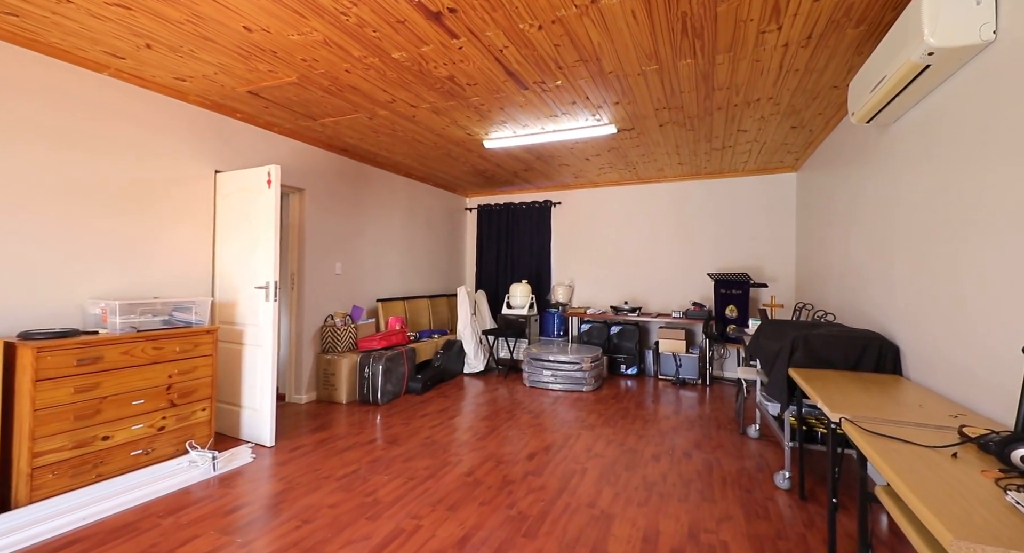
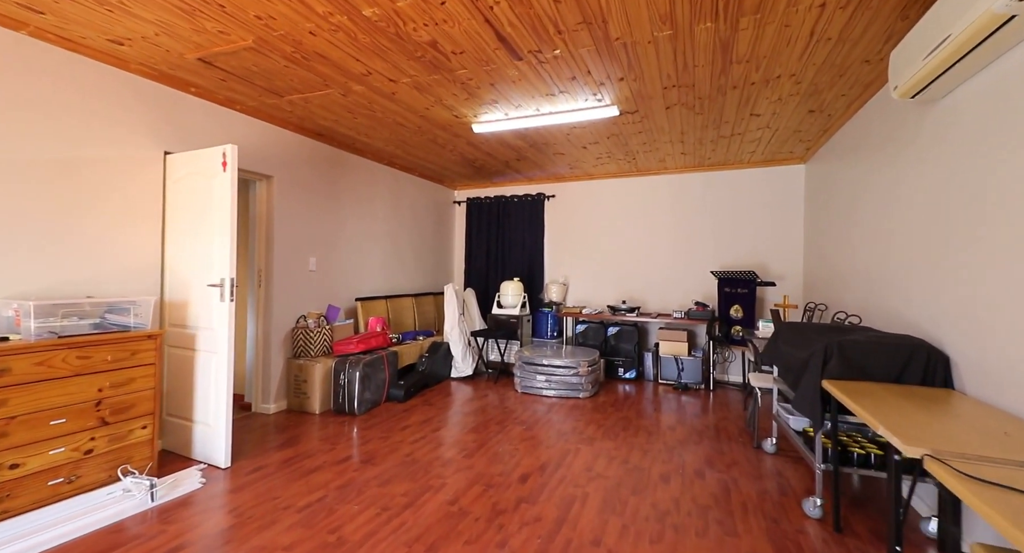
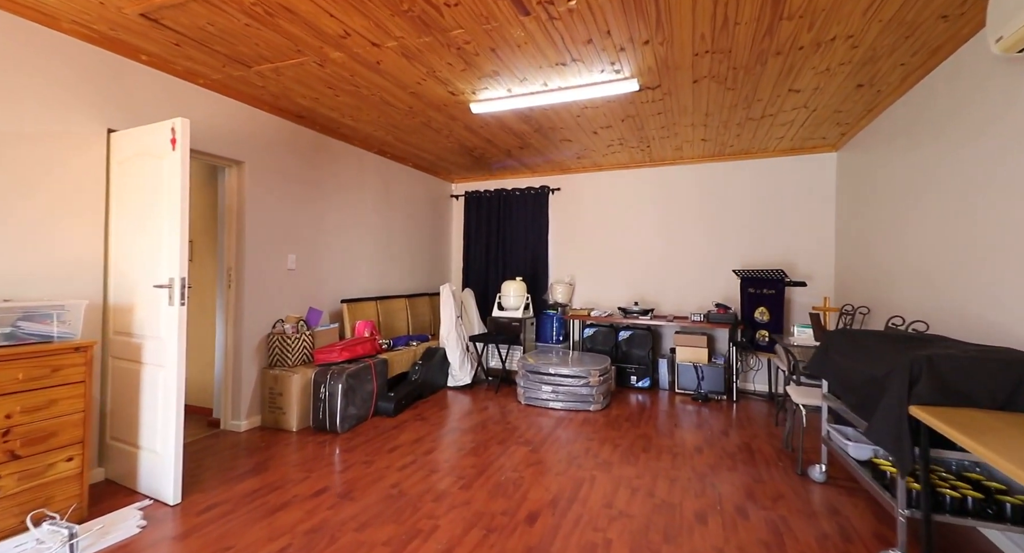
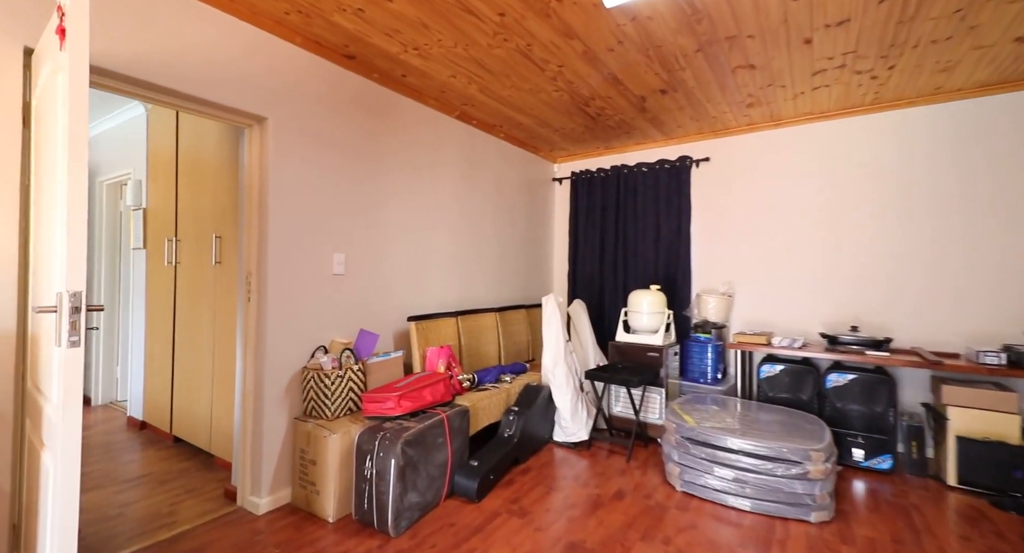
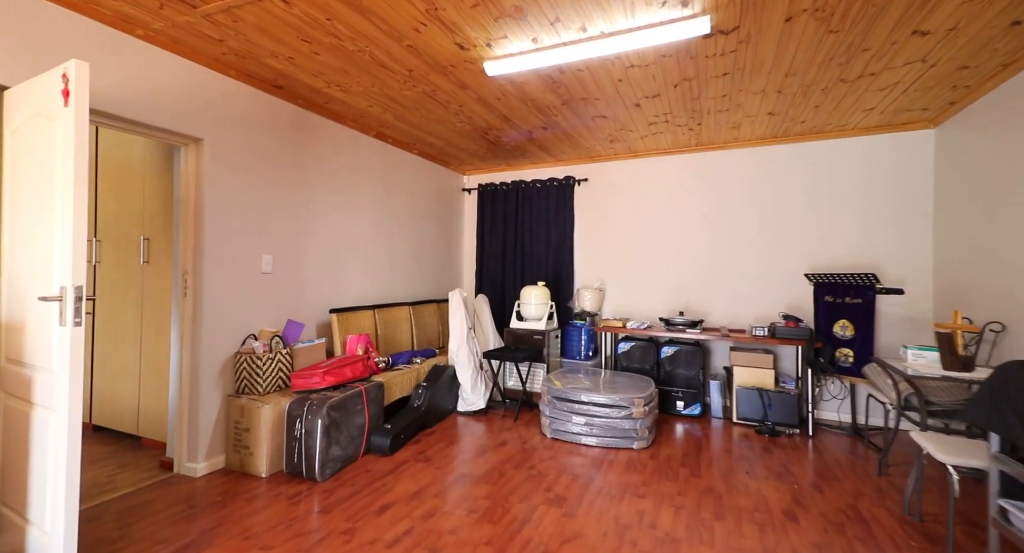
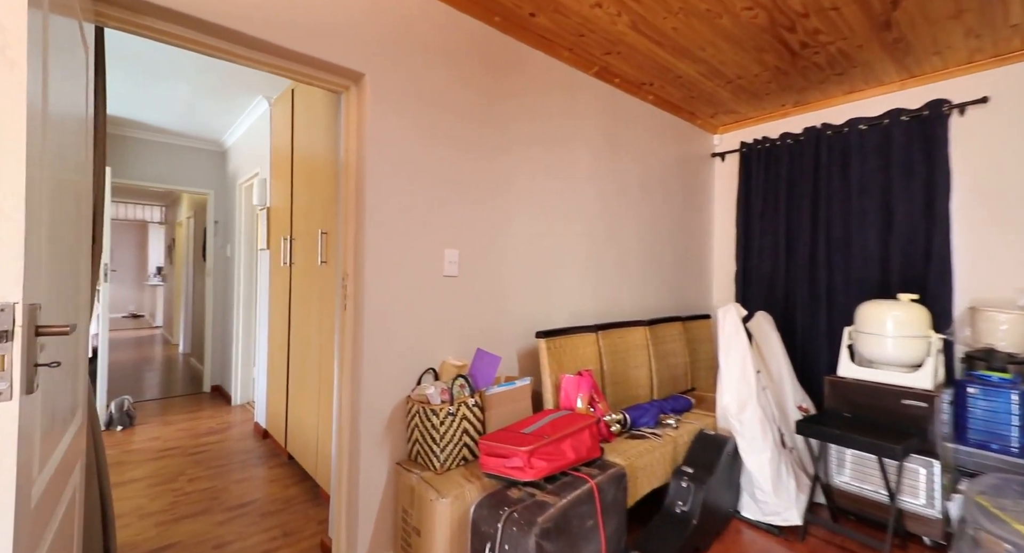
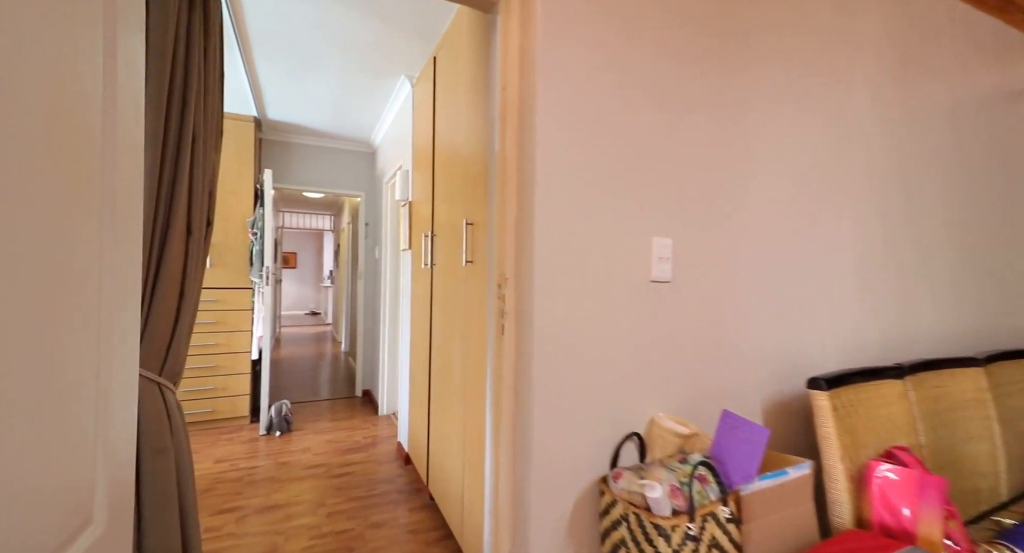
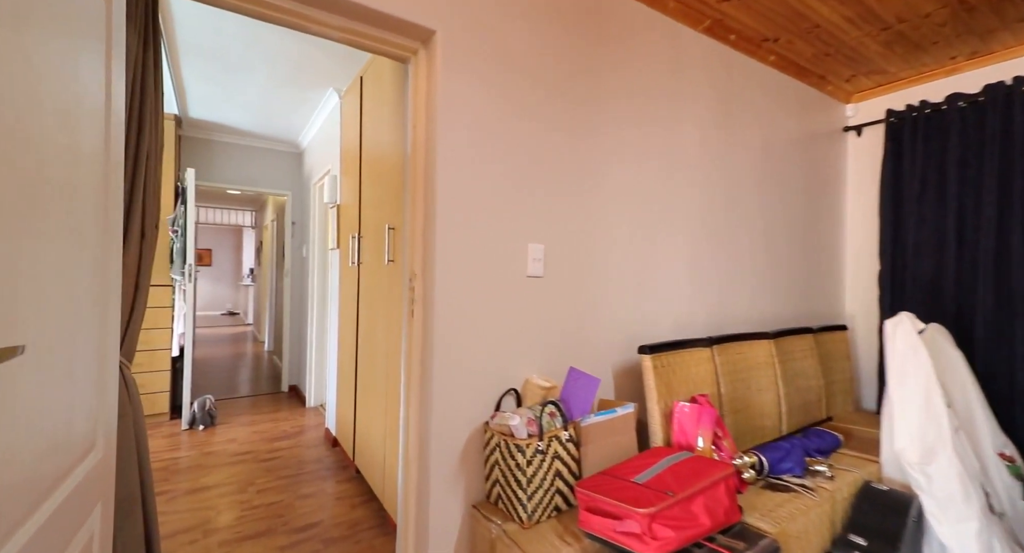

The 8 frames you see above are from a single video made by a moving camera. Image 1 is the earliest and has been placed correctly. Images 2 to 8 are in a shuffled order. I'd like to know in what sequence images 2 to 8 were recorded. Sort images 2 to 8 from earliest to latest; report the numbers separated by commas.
2, 3, 5, 4, 6, 8, 7
